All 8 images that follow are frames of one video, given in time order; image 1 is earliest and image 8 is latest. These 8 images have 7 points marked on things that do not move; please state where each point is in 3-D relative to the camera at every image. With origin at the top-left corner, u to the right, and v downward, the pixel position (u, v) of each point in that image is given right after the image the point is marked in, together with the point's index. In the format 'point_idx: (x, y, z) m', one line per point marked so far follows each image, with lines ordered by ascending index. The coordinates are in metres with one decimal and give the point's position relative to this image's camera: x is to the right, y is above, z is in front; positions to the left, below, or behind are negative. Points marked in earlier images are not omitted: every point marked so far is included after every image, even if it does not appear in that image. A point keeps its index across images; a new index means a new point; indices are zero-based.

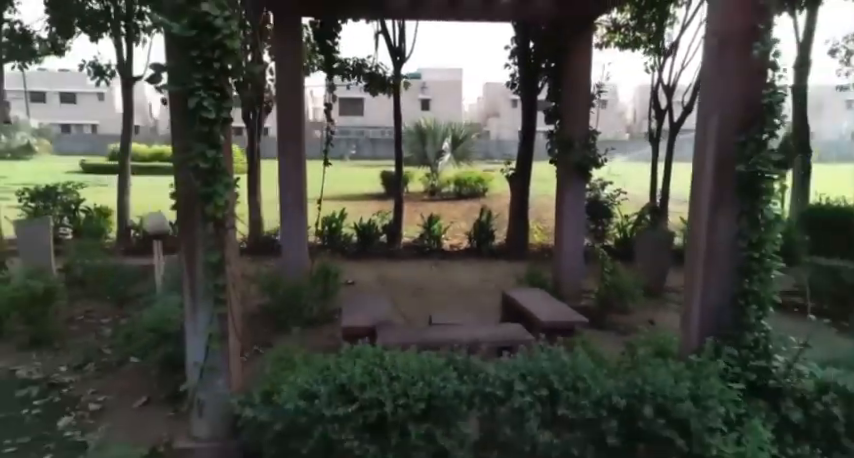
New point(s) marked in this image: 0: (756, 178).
0: (+1.2, +0.2, +2.3) m
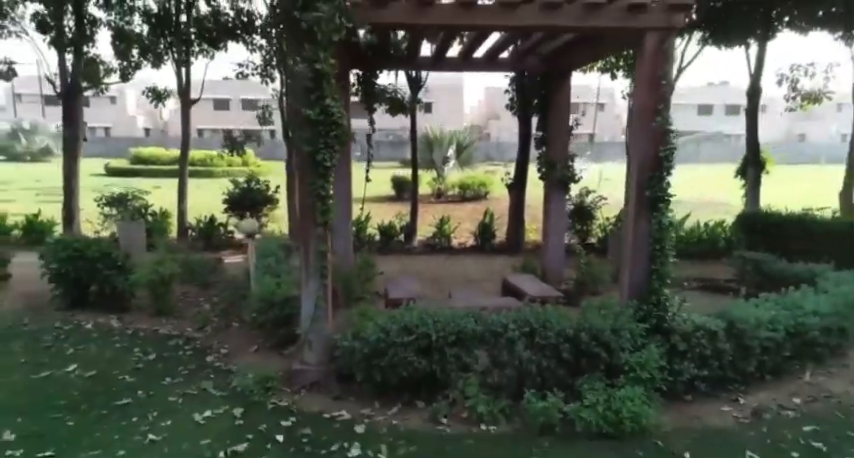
0: (+1.4, +0.2, +3.6) m
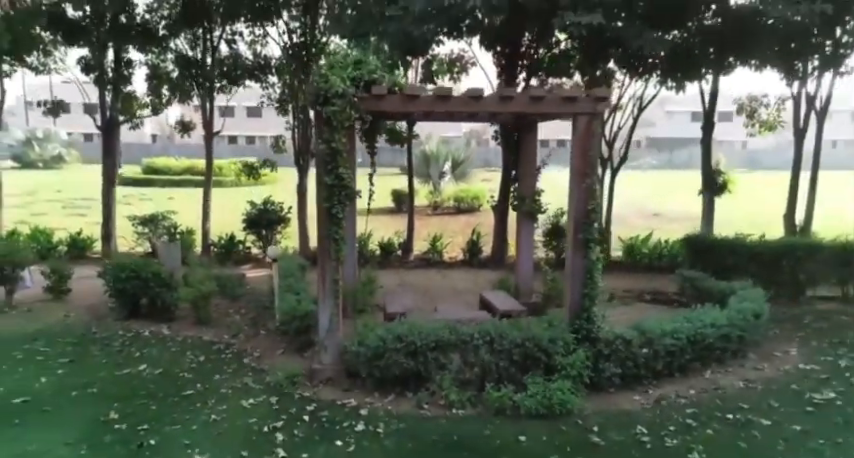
0: (+1.3, -0.1, +4.8) m
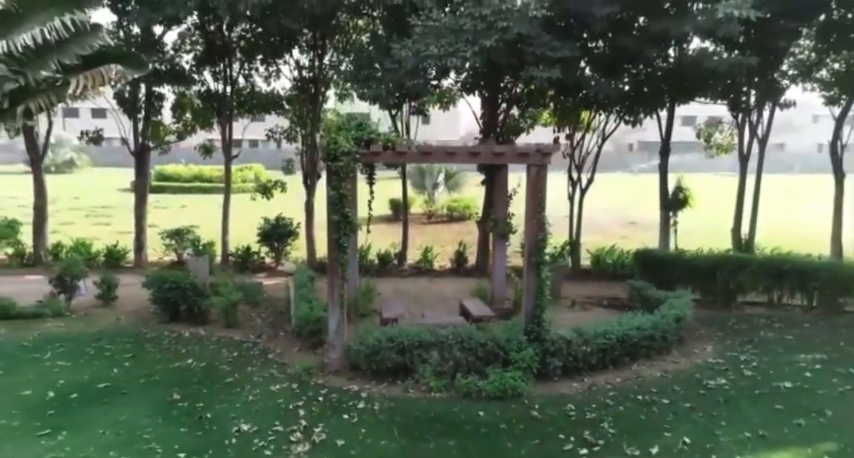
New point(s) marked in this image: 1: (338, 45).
0: (+1.1, -0.3, +6.2) m
1: (-1.5, +3.2, +10.4) m
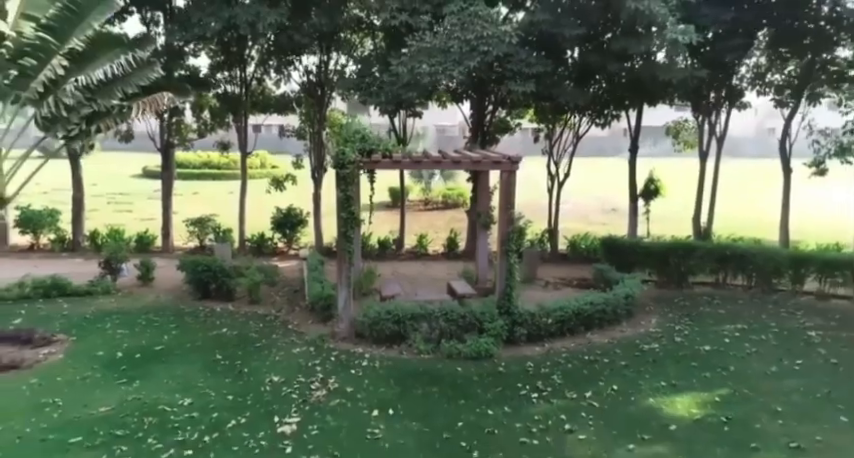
0: (+1.0, -0.3, +7.6) m
1: (-1.6, +3.4, +11.6) m
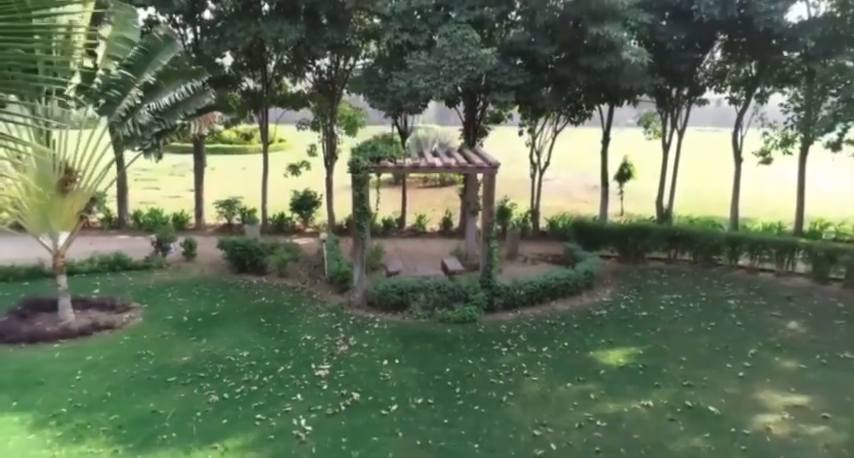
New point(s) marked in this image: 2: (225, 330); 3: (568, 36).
0: (+1.0, -0.1, +9.5) m
1: (-1.7, +3.8, +13.3) m
2: (-2.9, -1.4, +8.5) m
3: (+2.6, +3.5, +10.9) m
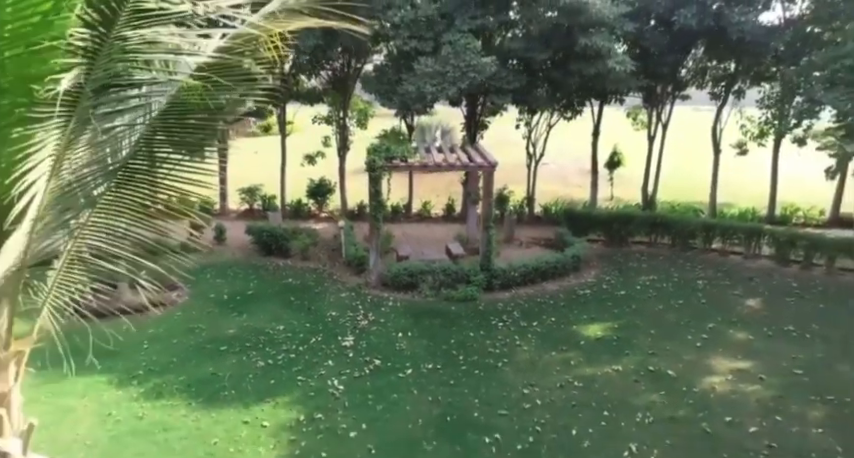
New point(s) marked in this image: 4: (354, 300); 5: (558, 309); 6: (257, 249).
0: (+1.1, +0.1, +10.8) m
1: (-1.5, +4.1, +14.5) m
2: (-2.8, -1.3, +9.9) m
3: (+2.7, +3.8, +12.1) m
4: (-1.3, -1.2, +10.4) m
5: (+2.2, -1.3, +10.0) m
6: (-3.6, -0.4, +12.8) m
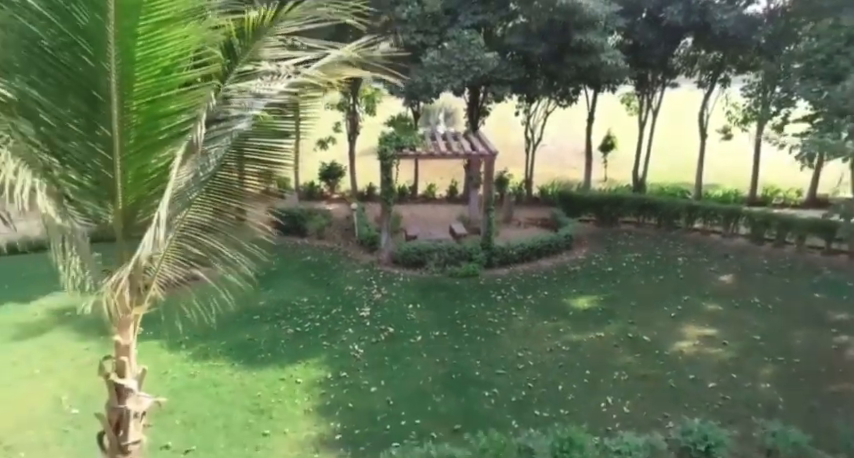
0: (+1.2, +0.4, +11.9) m
1: (-1.4, +4.6, +15.4) m
2: (-2.6, -1.0, +11.1) m
3: (+2.8, +4.2, +13.1) m
4: (-1.1, -0.9, +11.5) m
5: (+2.3, -1.0, +11.2) m
6: (-3.5, 0.0, +13.9) m
